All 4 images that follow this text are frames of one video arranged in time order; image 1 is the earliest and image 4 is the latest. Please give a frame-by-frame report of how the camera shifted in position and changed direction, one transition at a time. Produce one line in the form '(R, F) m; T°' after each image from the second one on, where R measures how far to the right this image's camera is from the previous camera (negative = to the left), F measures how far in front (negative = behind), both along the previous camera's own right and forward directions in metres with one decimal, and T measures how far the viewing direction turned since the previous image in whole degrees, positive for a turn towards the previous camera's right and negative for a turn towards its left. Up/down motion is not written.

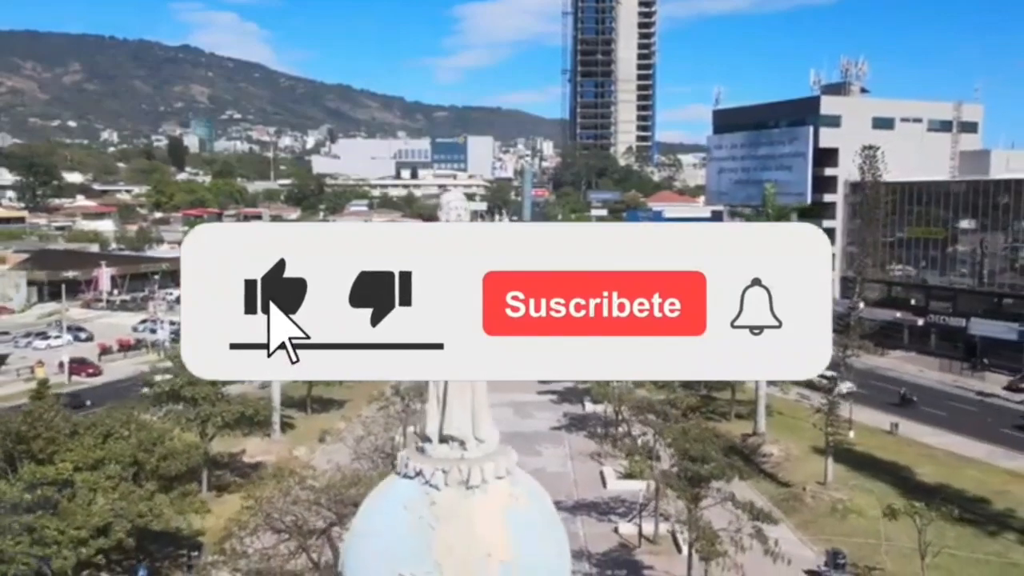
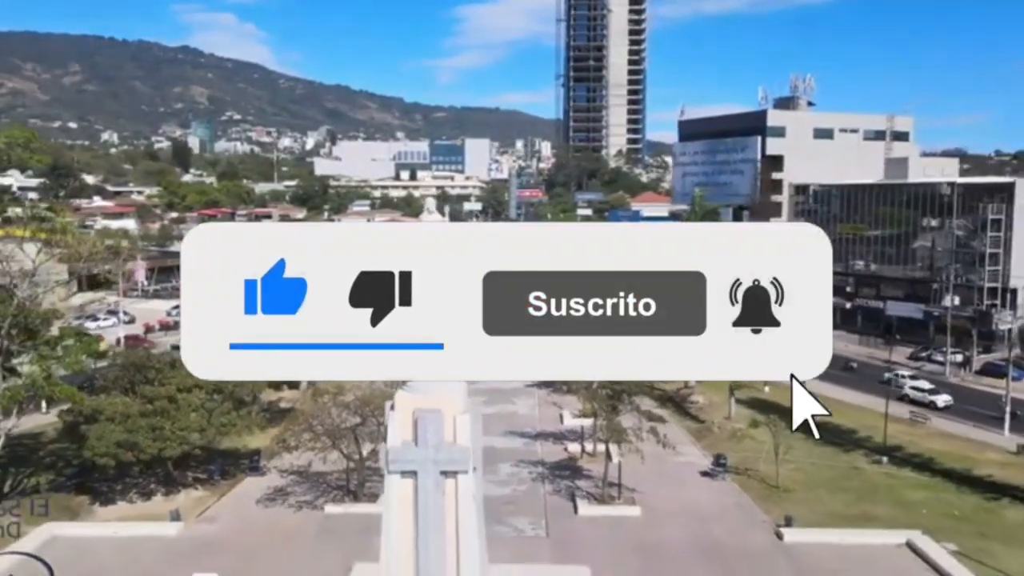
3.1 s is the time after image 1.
(+0.1, -1.2) m; 0°
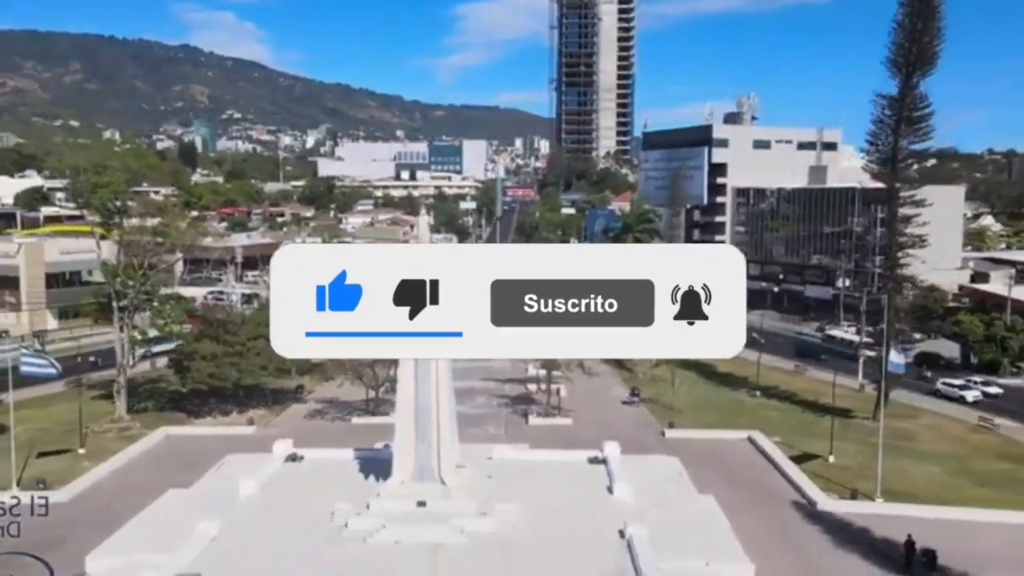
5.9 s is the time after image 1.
(+0.2, -1.7) m; 0°
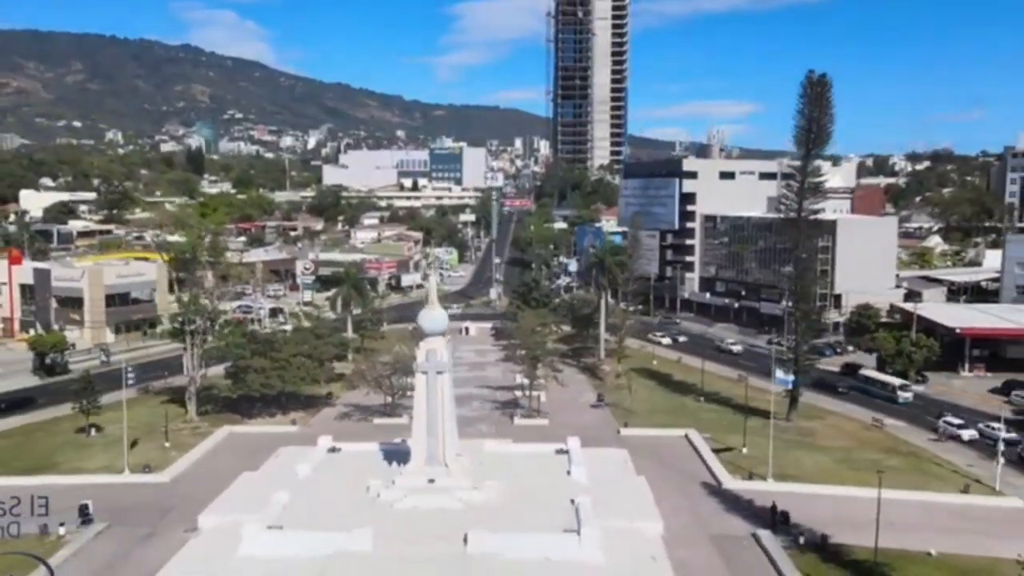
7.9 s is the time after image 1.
(+0.1, -1.4) m; 0°
